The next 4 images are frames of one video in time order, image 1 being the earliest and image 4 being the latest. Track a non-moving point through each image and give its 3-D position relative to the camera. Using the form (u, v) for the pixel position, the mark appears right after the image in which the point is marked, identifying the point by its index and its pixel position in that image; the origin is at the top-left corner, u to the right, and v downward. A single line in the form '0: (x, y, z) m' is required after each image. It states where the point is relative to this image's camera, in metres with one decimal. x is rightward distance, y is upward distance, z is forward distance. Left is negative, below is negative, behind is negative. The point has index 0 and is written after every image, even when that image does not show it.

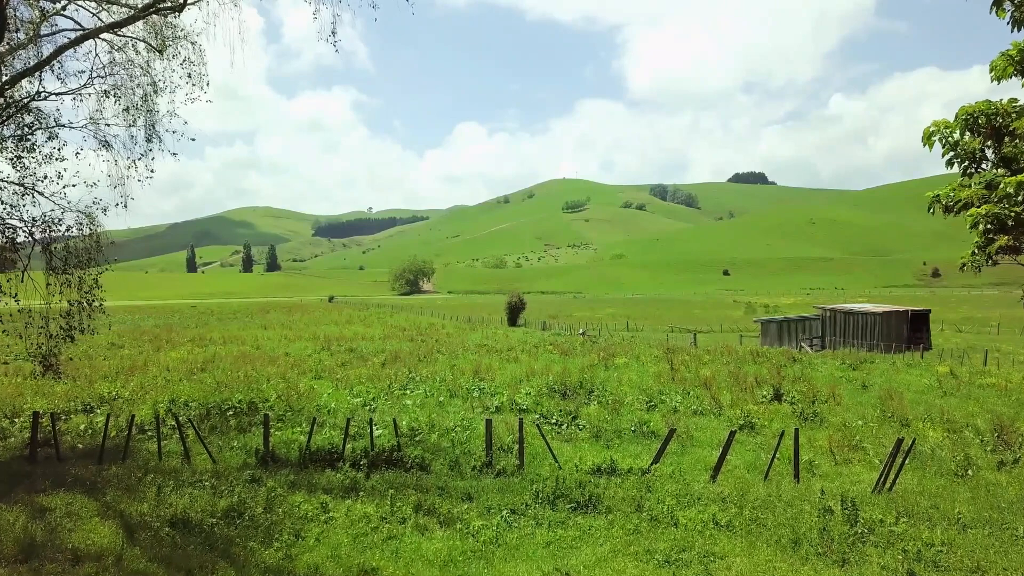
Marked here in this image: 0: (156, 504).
0: (-7.4, -4.5, +12.0) m
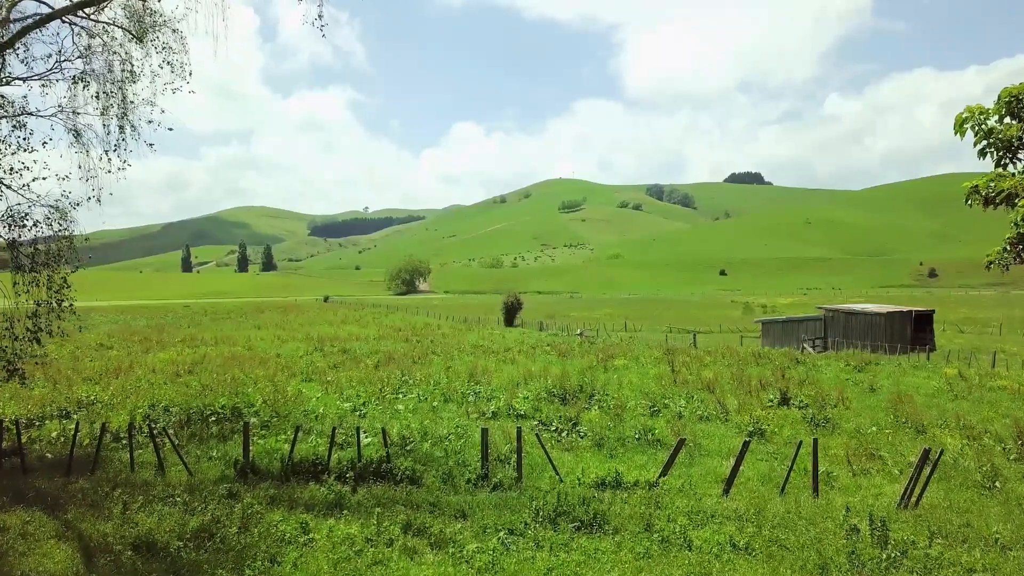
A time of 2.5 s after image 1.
0: (-7.4, -4.5, +11.0) m
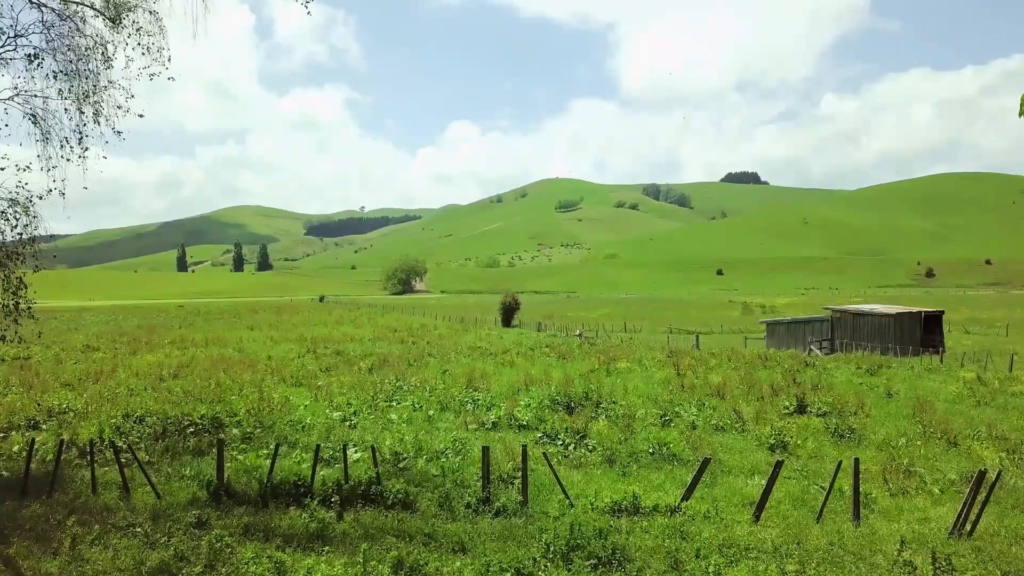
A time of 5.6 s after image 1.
0: (-7.3, -4.5, +9.6) m
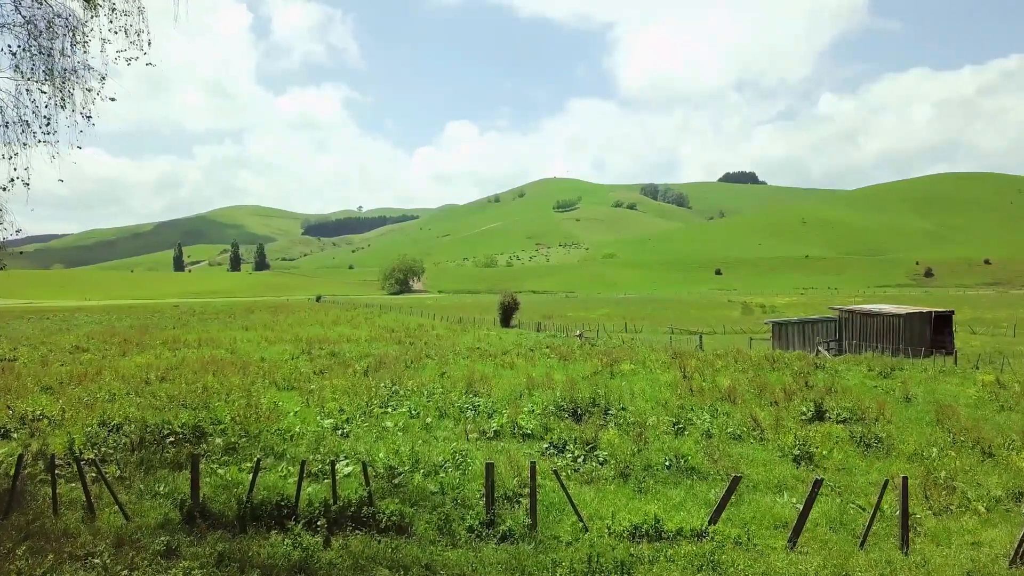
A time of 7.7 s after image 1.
0: (-7.2, -4.5, +8.3) m
